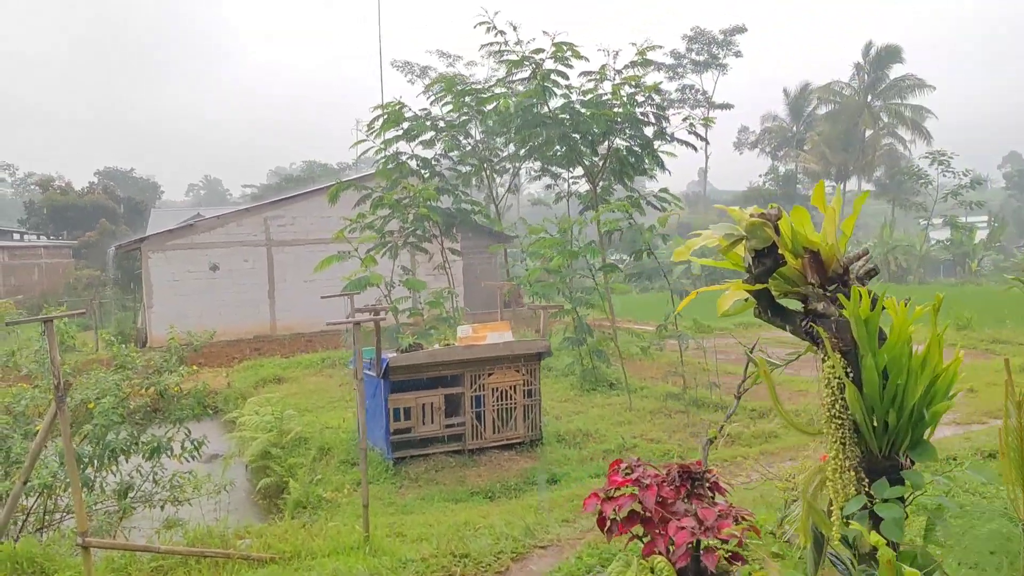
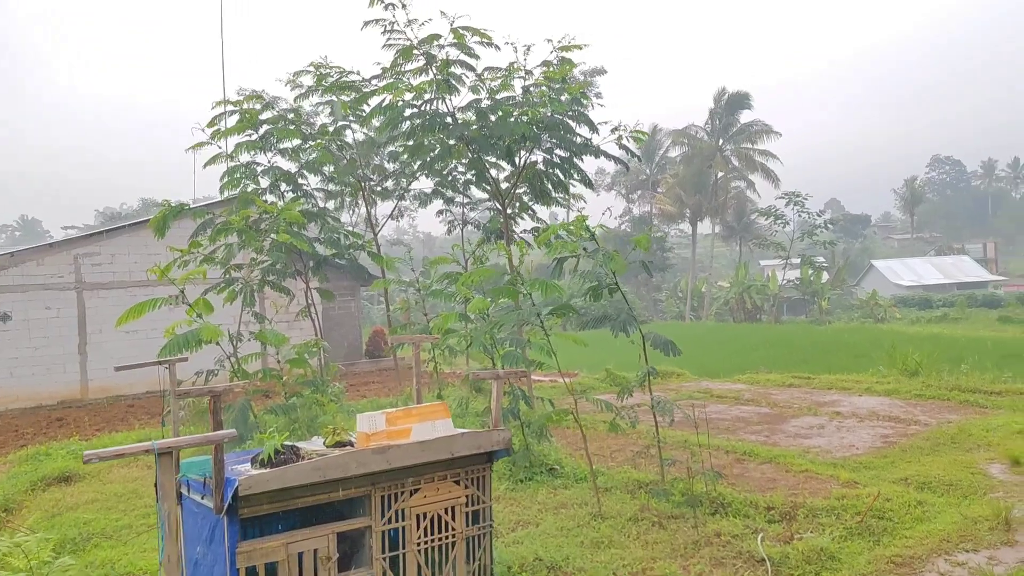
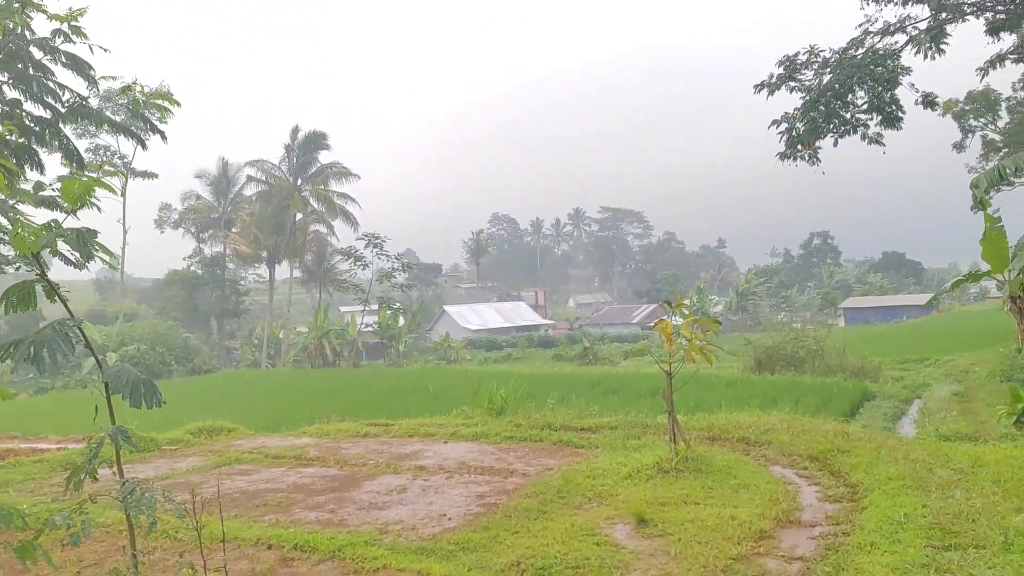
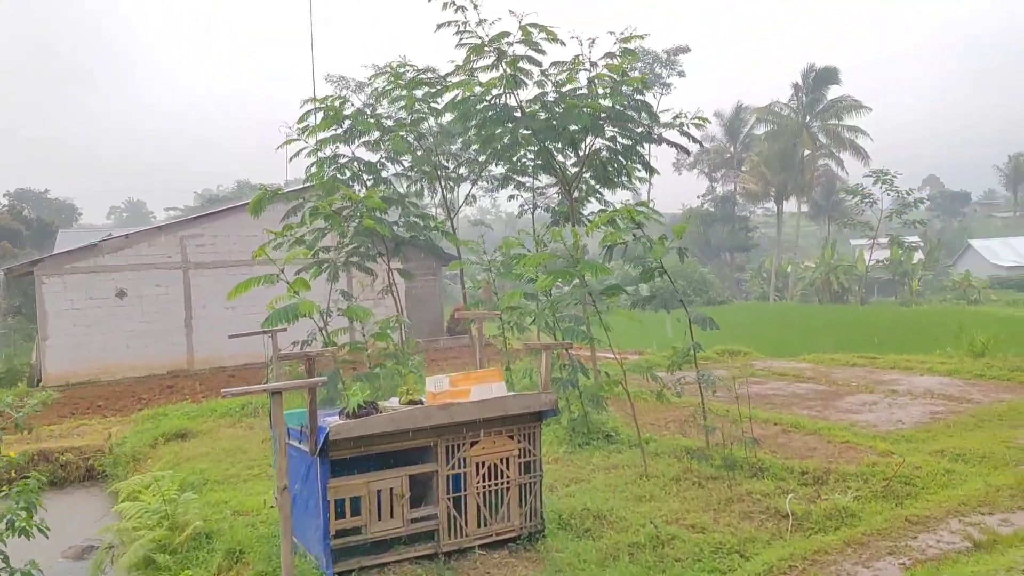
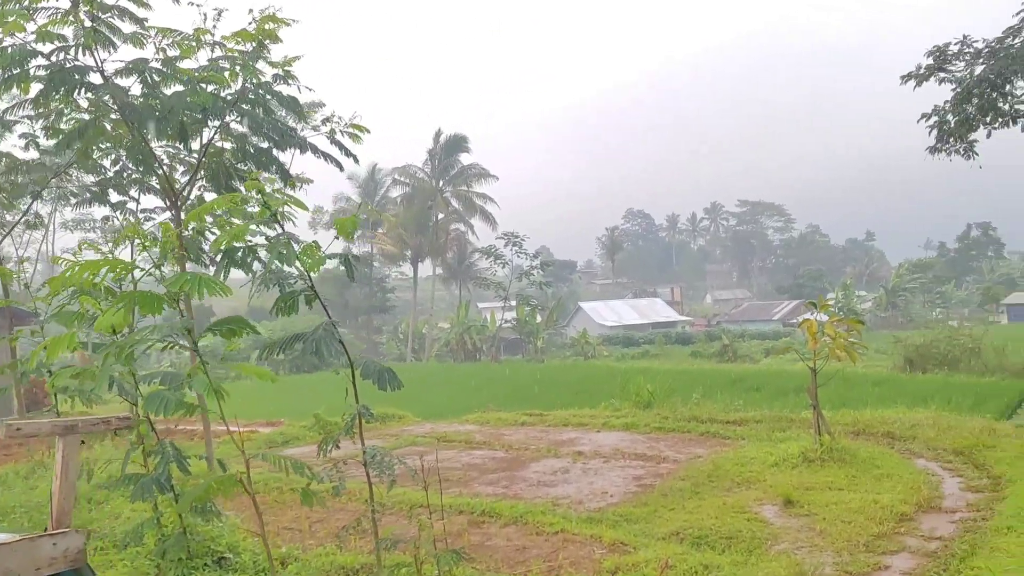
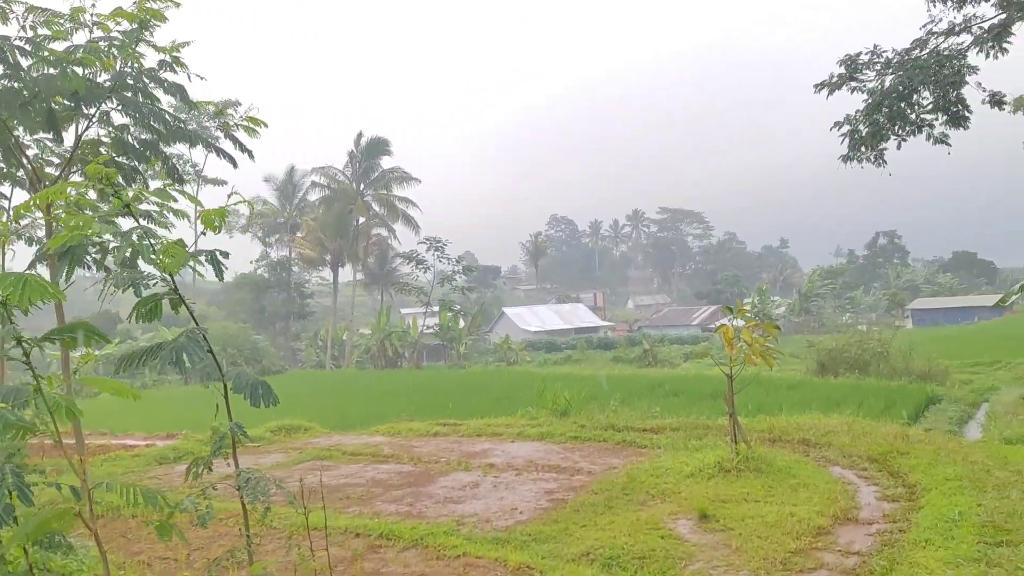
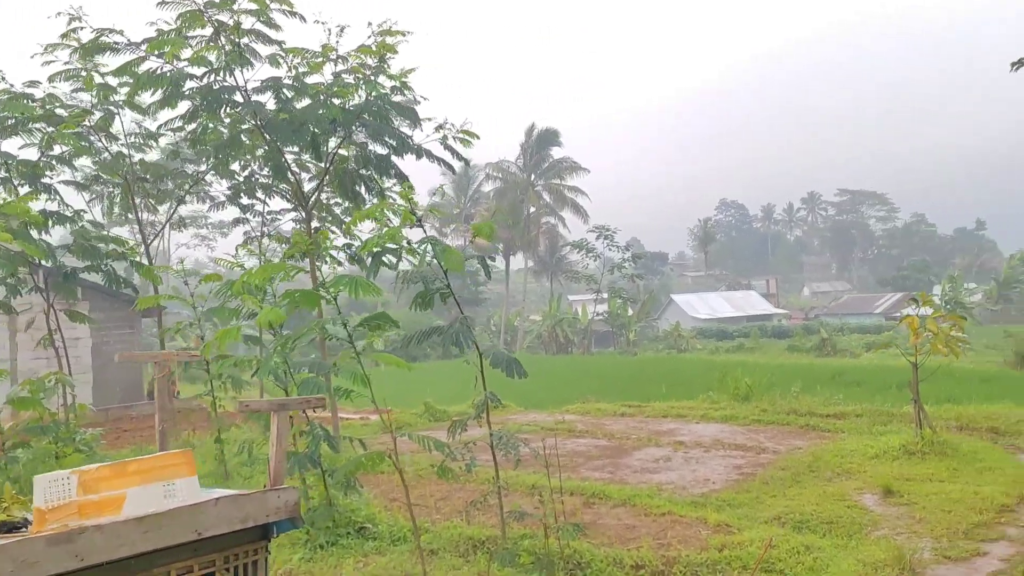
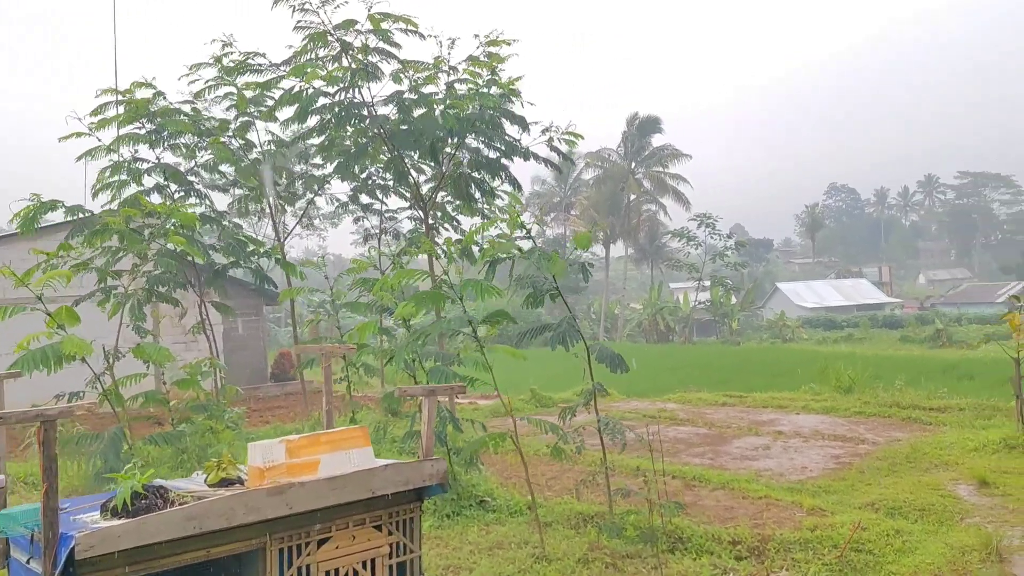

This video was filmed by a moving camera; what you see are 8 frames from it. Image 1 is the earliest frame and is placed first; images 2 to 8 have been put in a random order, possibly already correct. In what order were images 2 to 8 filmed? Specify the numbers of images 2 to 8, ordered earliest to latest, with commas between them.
4, 2, 8, 7, 5, 6, 3
